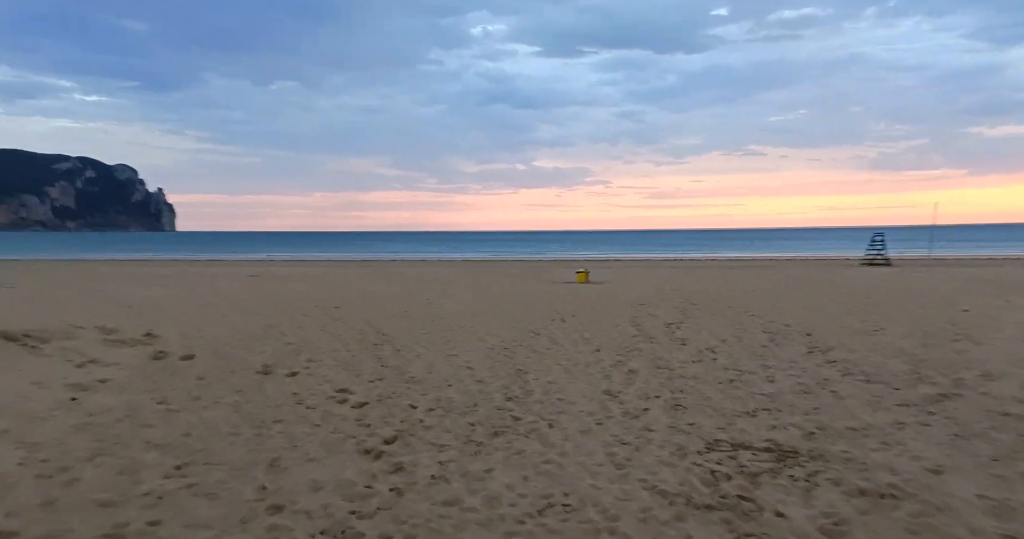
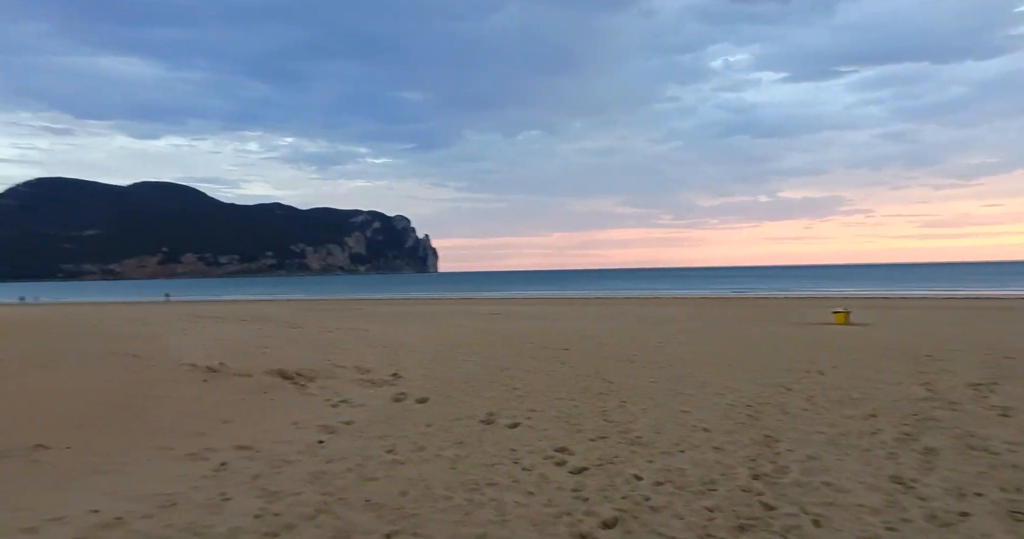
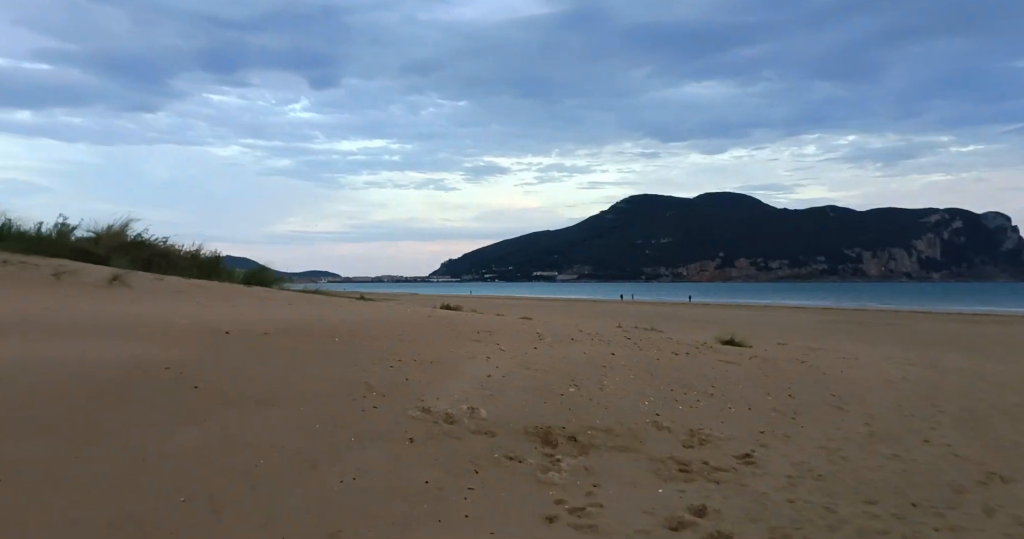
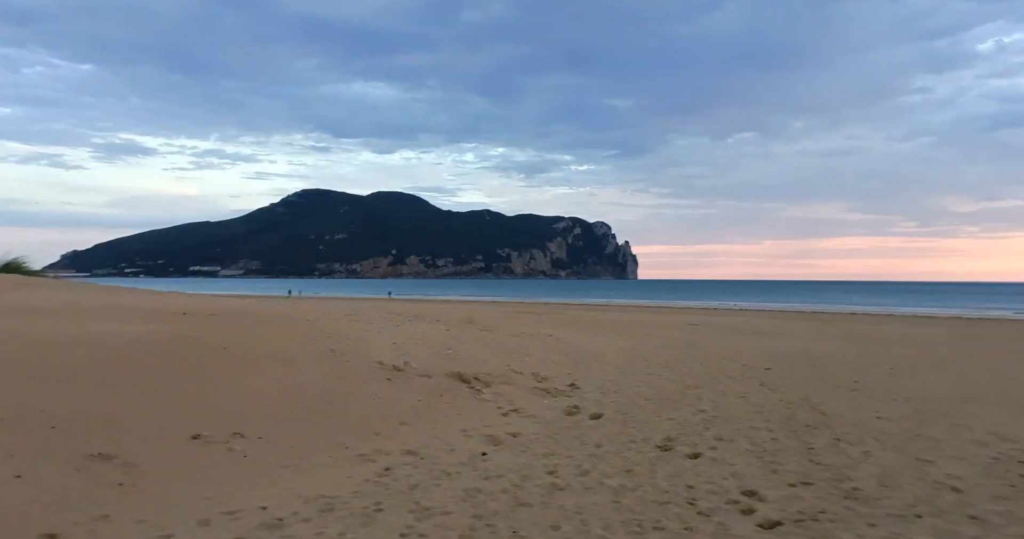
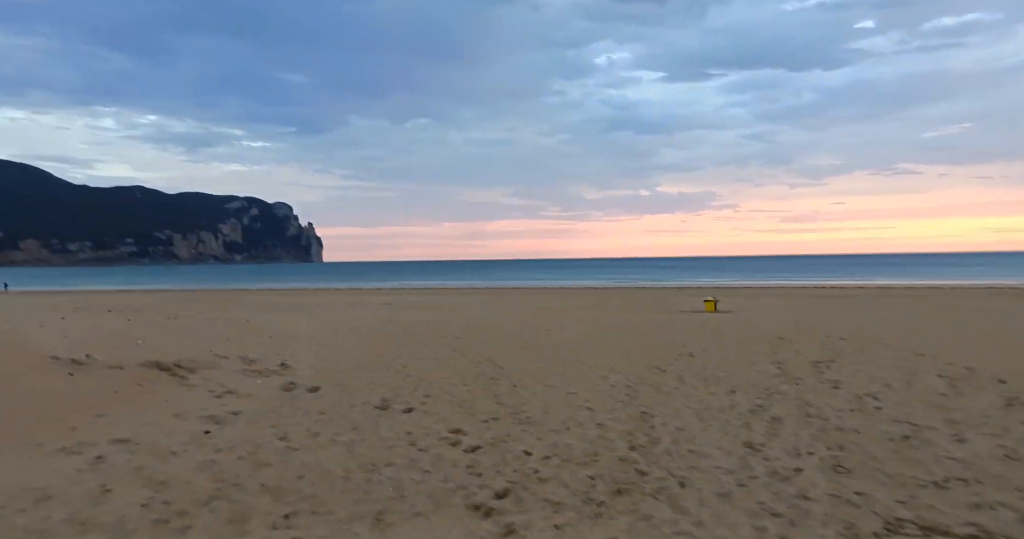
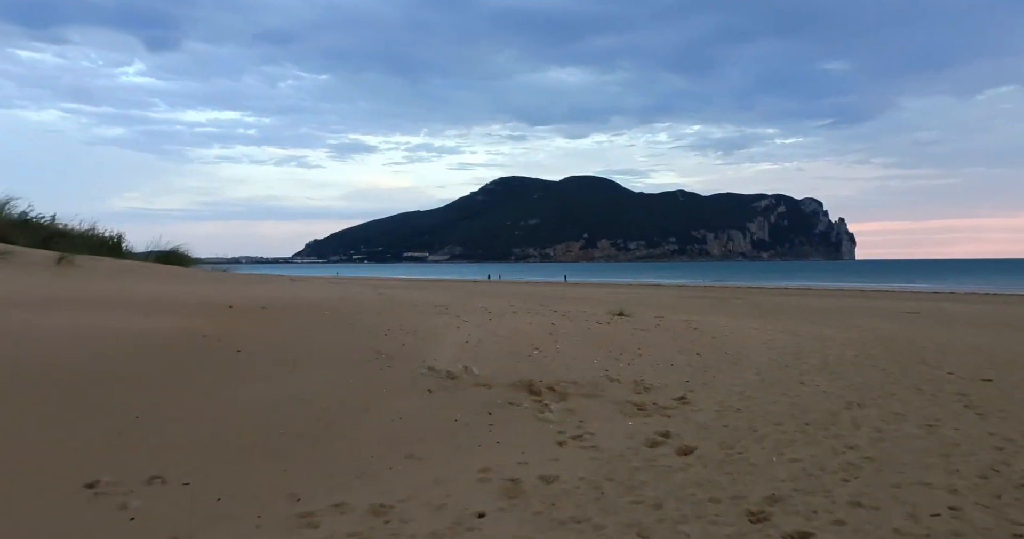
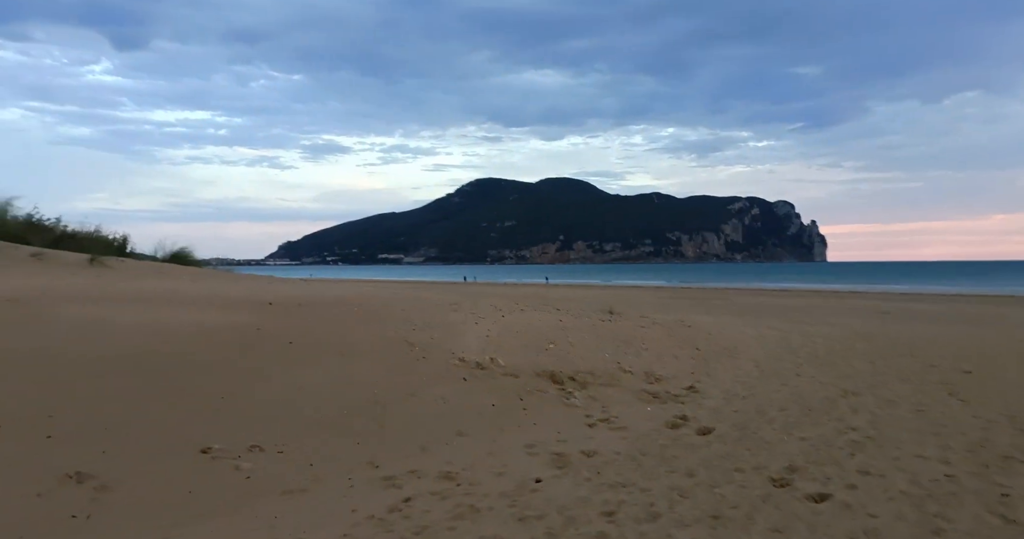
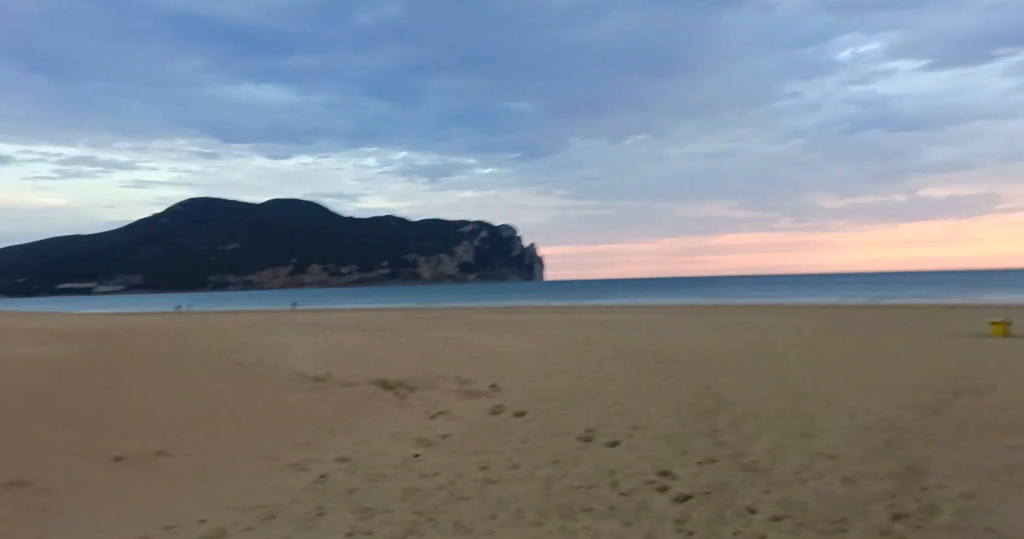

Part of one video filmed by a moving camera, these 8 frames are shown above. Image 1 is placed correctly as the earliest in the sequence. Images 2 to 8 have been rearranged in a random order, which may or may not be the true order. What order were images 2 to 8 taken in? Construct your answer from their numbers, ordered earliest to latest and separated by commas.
5, 2, 8, 4, 7, 6, 3
